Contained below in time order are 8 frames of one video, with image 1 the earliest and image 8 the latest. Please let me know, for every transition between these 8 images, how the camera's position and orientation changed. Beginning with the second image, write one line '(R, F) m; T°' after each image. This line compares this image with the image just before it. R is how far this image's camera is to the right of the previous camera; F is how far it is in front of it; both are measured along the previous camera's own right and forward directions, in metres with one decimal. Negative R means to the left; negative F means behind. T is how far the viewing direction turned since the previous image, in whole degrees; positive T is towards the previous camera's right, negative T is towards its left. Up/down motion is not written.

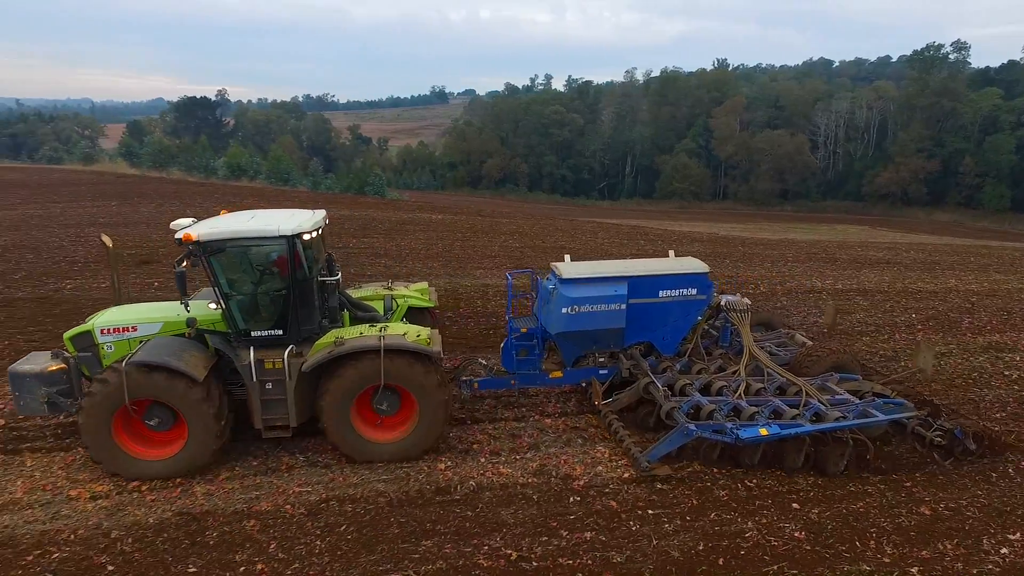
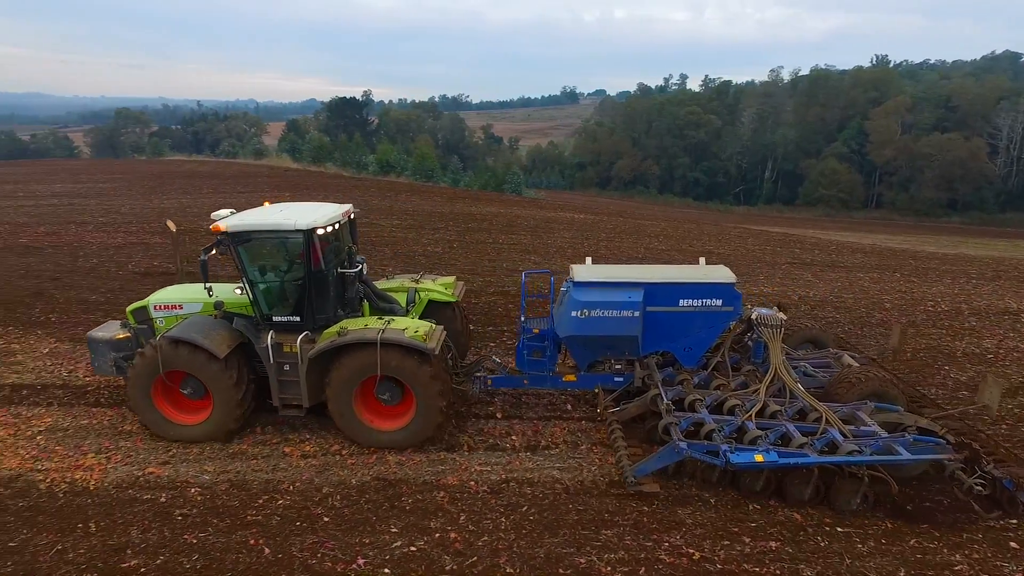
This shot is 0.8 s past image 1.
(-0.5, -0.2) m; -11°
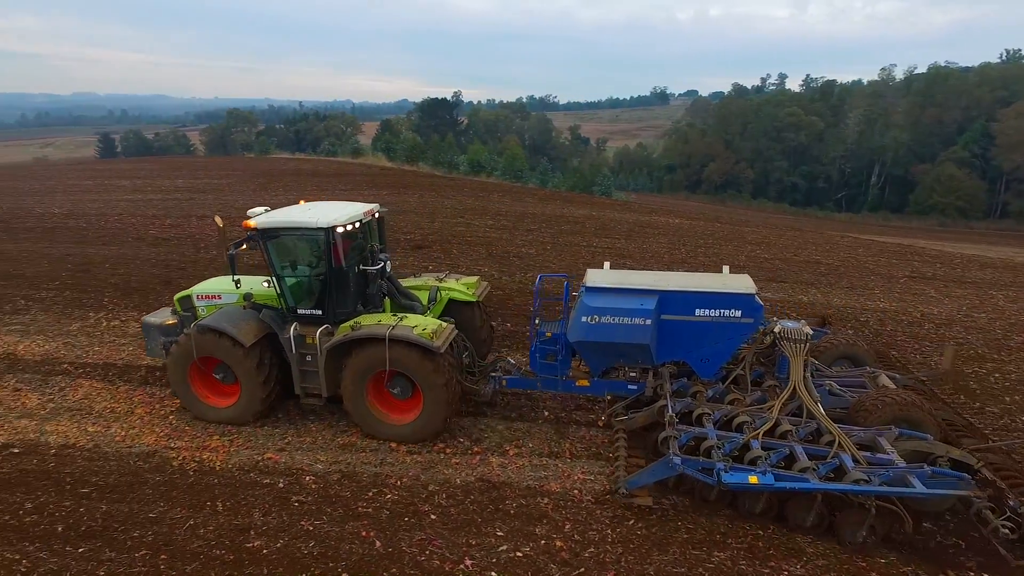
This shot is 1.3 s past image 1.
(-0.3, 0.0) m; -7°
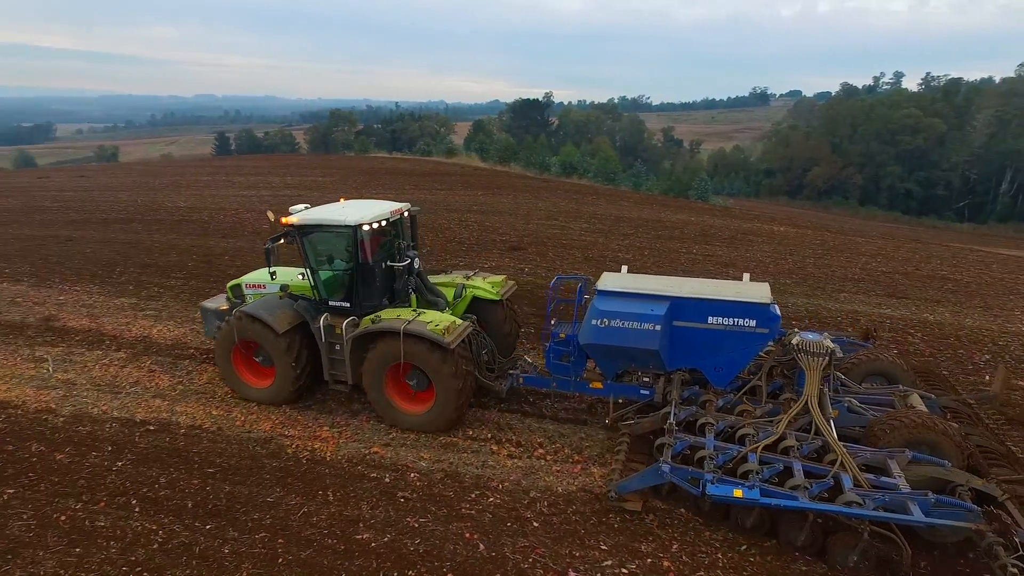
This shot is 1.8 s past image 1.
(-0.2, +0.1) m; -8°
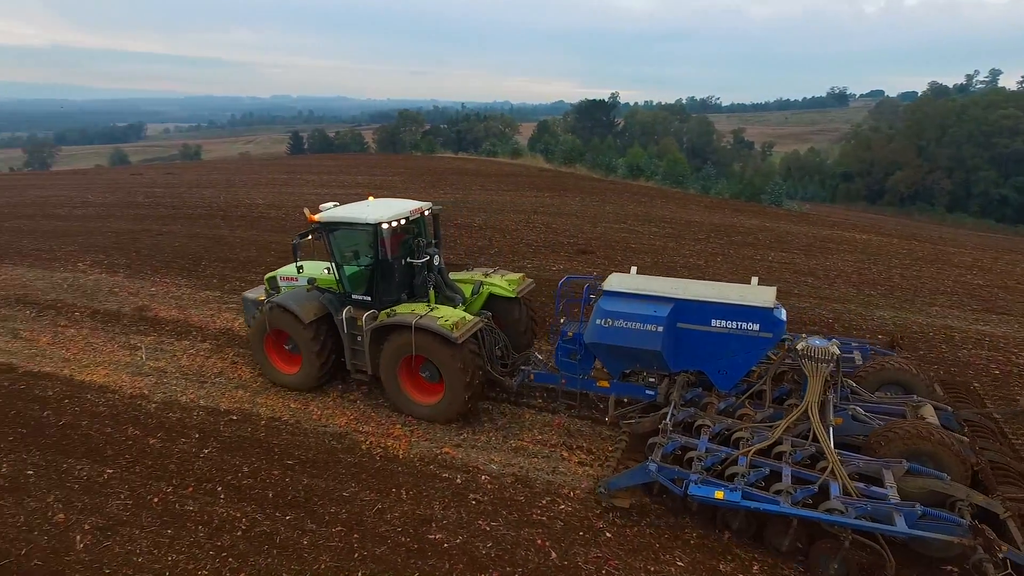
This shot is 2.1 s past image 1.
(-0.1, 0.0) m; -5°
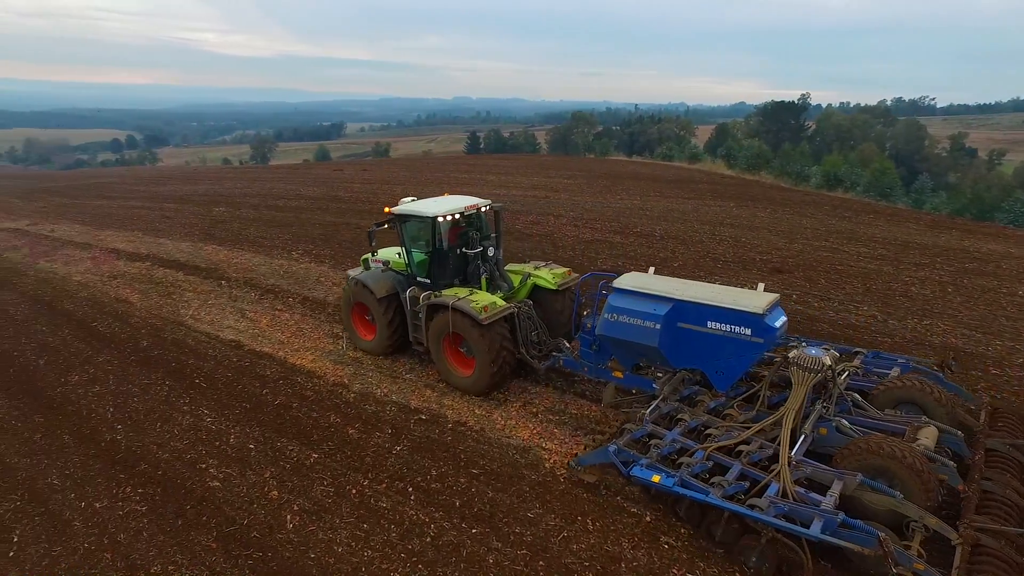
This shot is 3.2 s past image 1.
(-0.4, +0.2) m; -15°
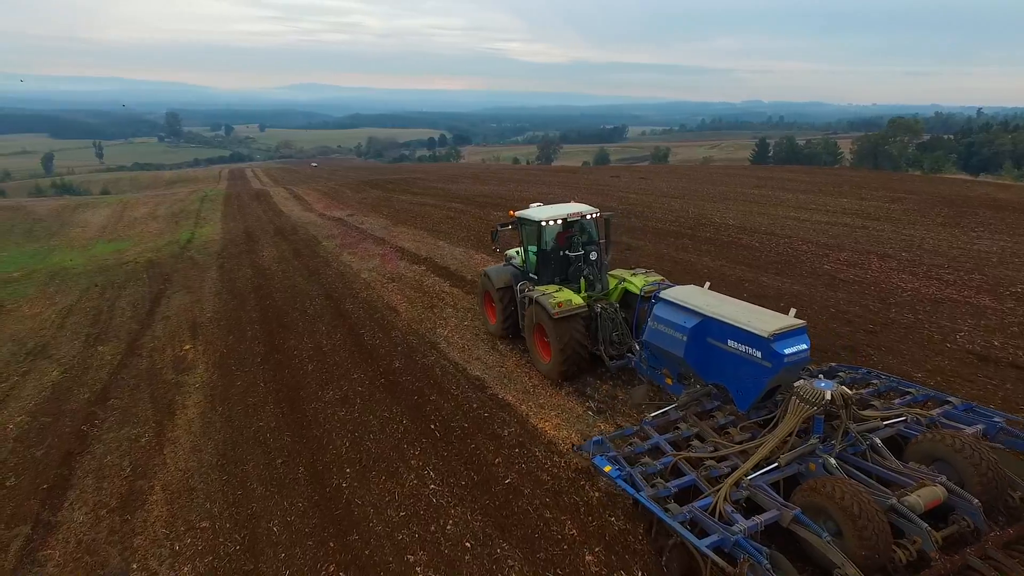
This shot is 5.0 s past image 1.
(-0.5, +1.6) m; -24°
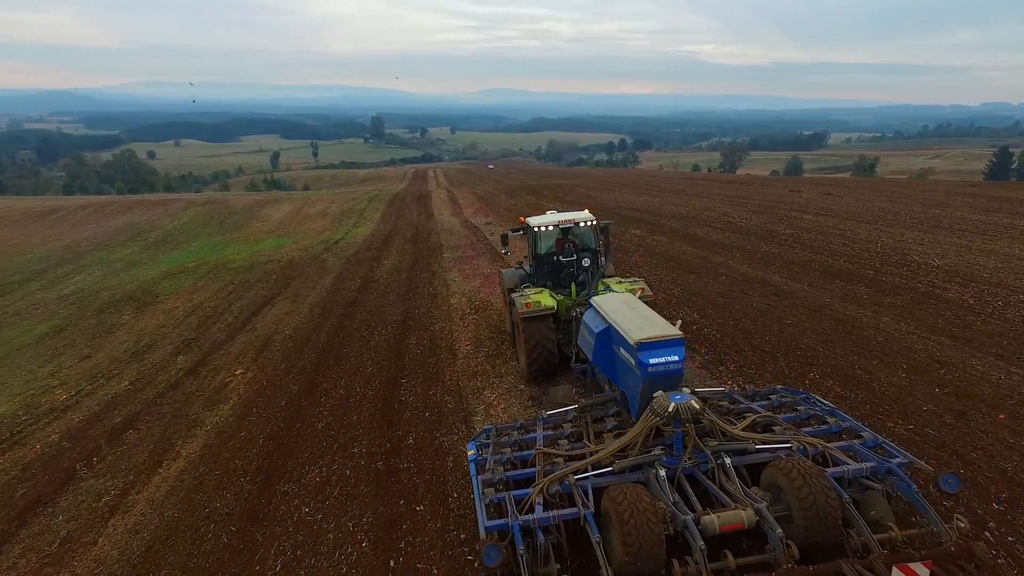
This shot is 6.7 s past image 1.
(+1.1, +2.3) m; -16°
